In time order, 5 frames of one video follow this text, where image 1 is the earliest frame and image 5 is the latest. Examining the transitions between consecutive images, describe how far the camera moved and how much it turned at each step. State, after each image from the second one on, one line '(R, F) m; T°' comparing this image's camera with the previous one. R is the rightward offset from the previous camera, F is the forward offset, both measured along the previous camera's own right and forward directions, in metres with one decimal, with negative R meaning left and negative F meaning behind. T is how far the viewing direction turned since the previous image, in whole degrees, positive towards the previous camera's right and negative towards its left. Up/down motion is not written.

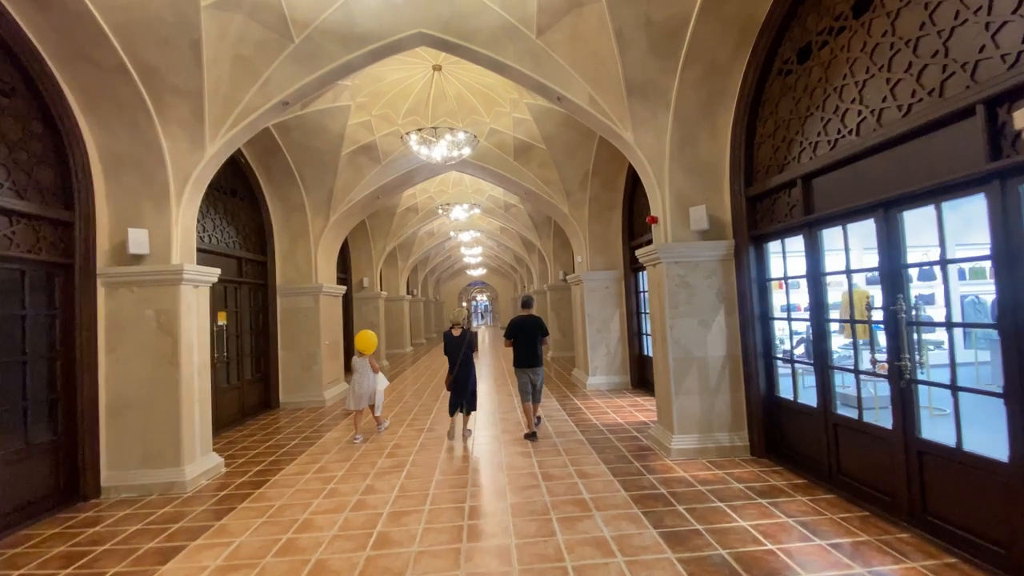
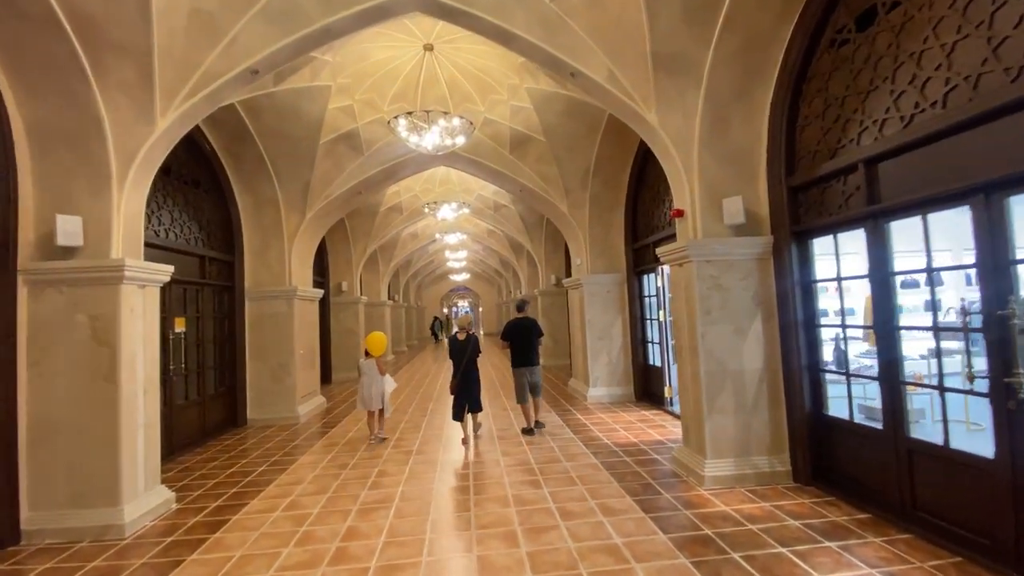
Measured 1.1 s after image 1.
(-0.2, +0.6) m; +2°
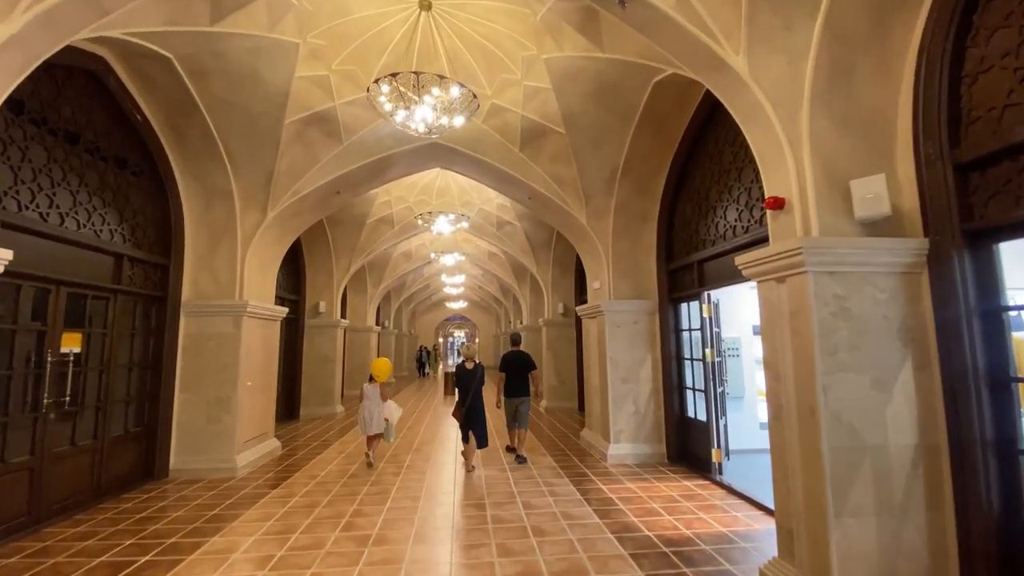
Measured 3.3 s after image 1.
(-0.1, +1.3) m; 0°
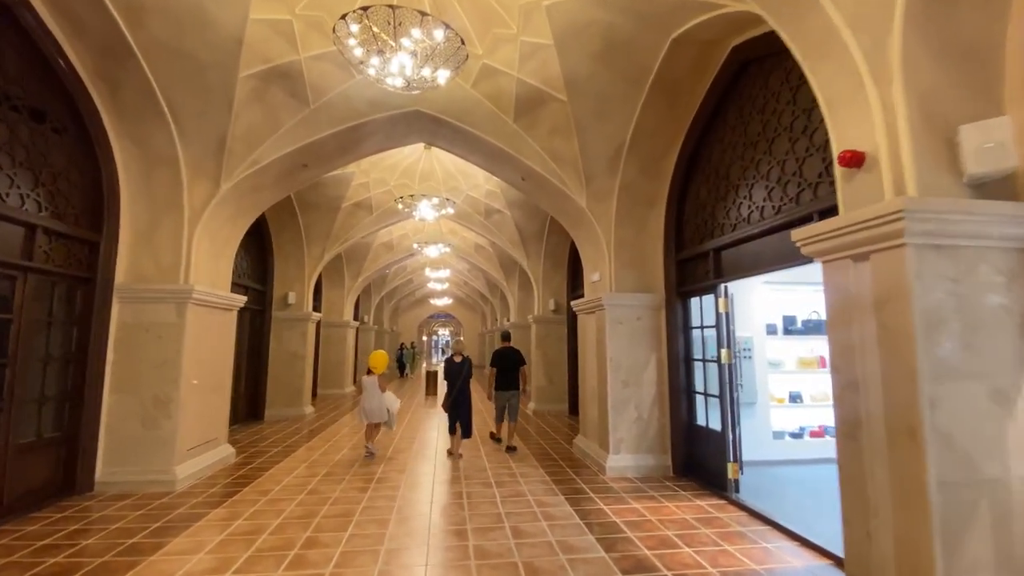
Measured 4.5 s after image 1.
(0.0, +0.7) m; +2°
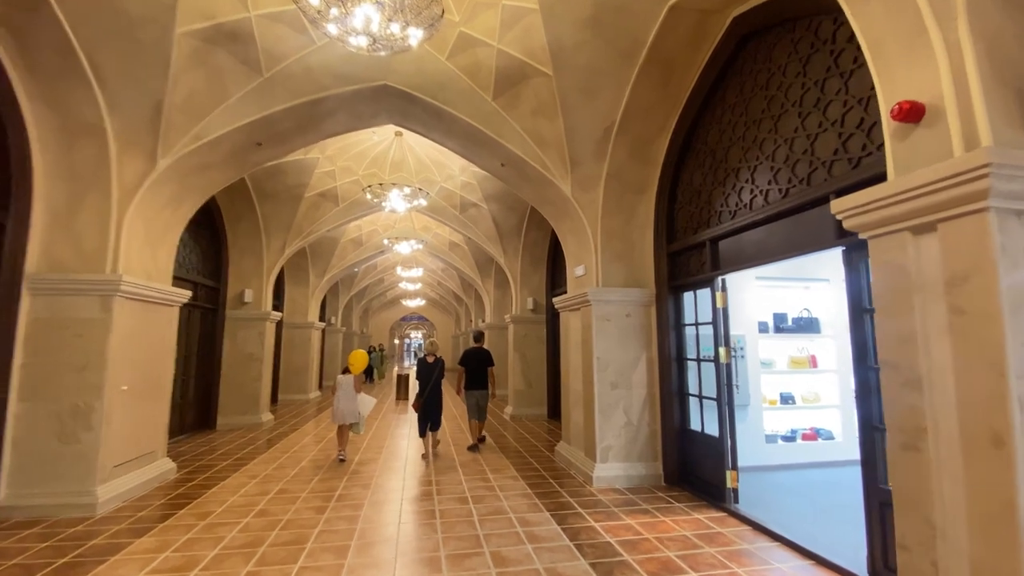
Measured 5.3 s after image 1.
(0.0, +0.4) m; +3°
